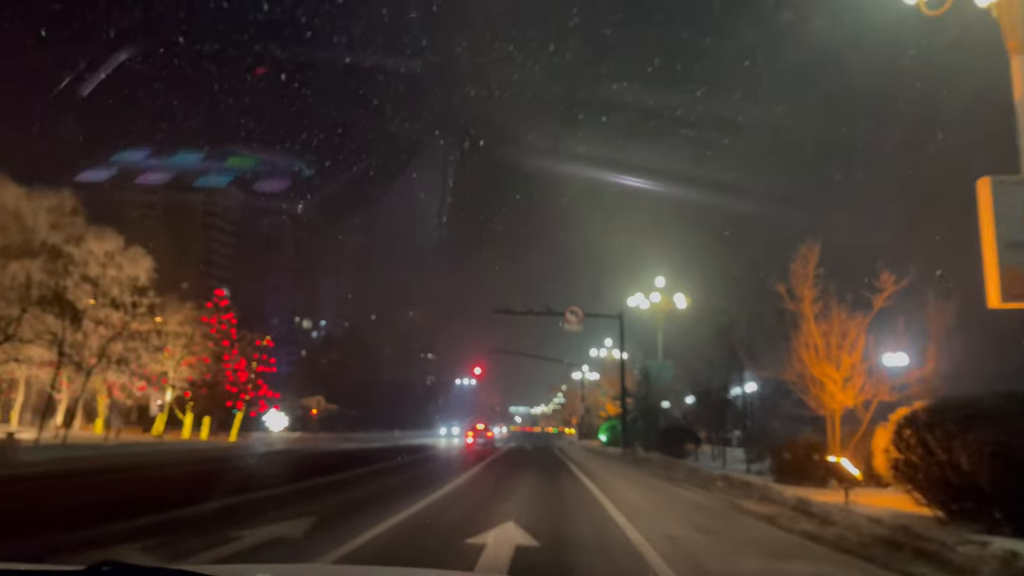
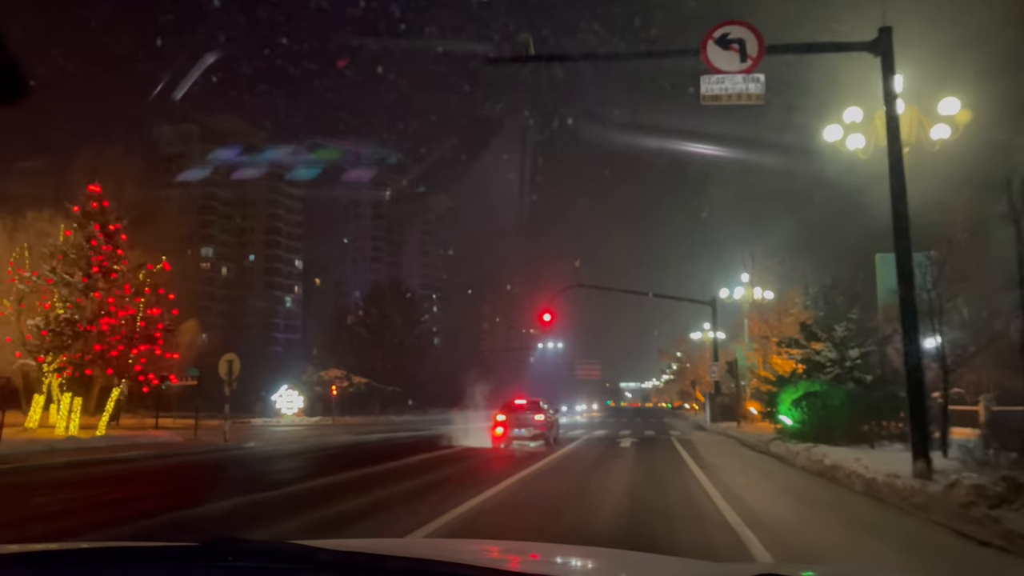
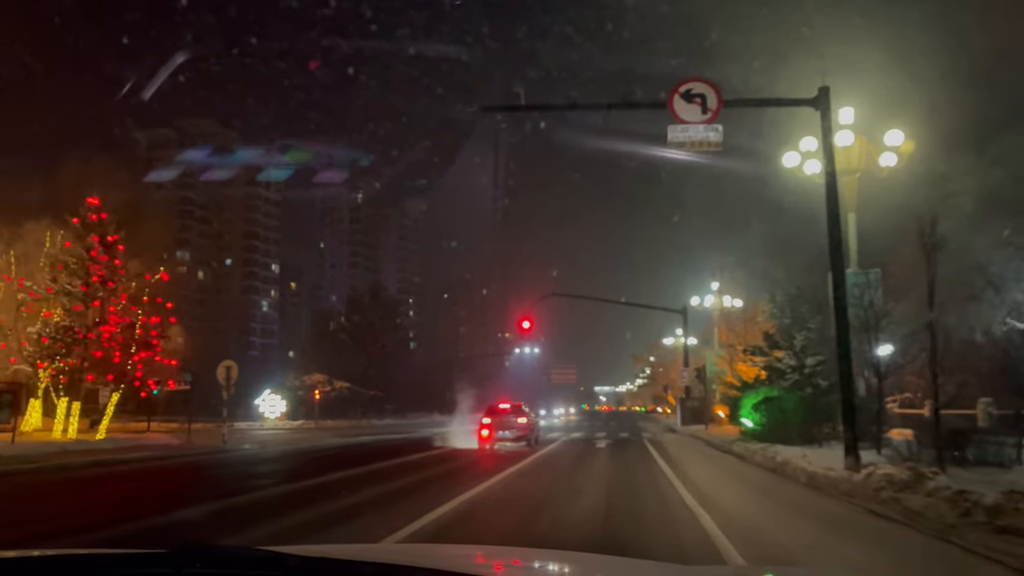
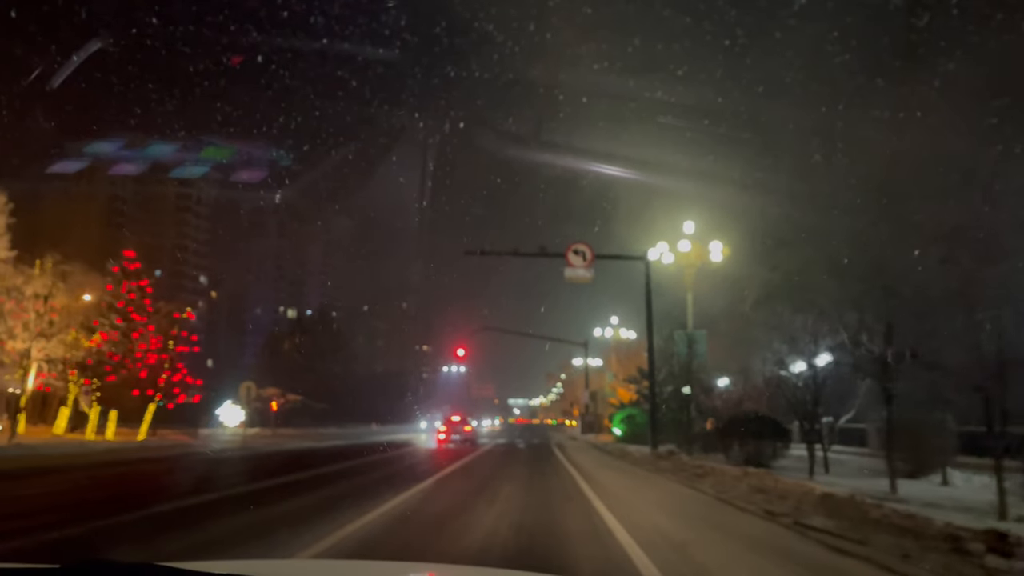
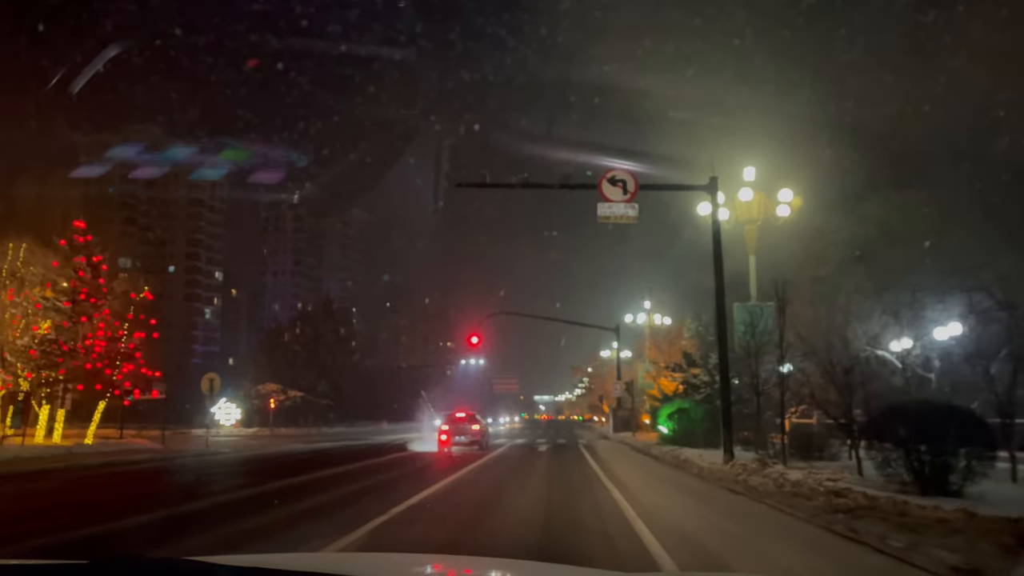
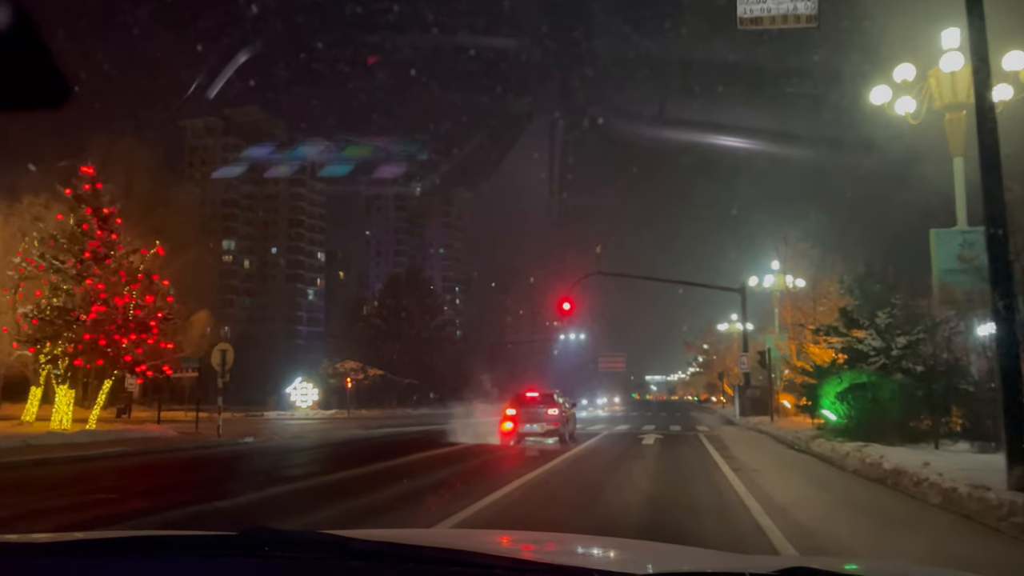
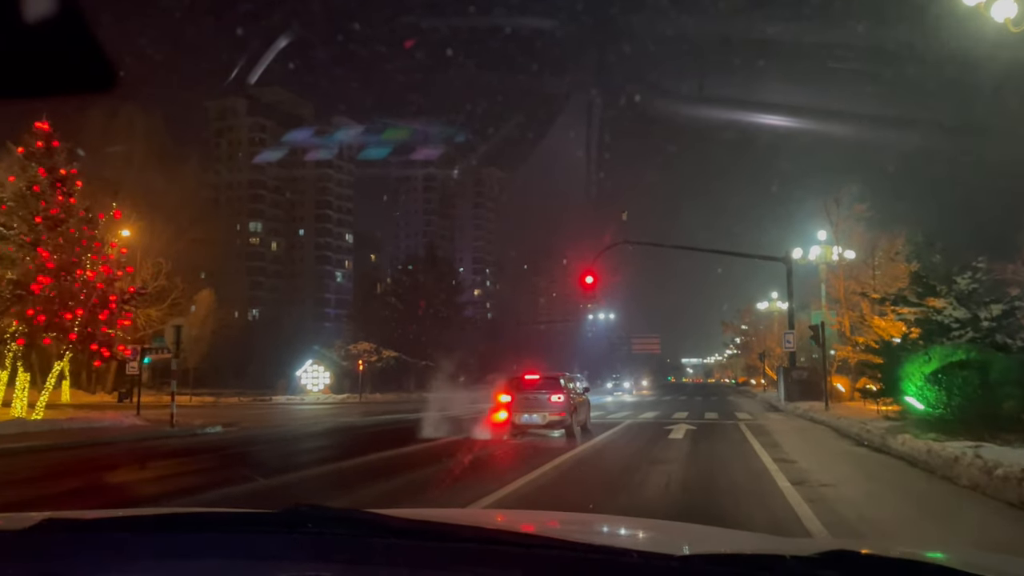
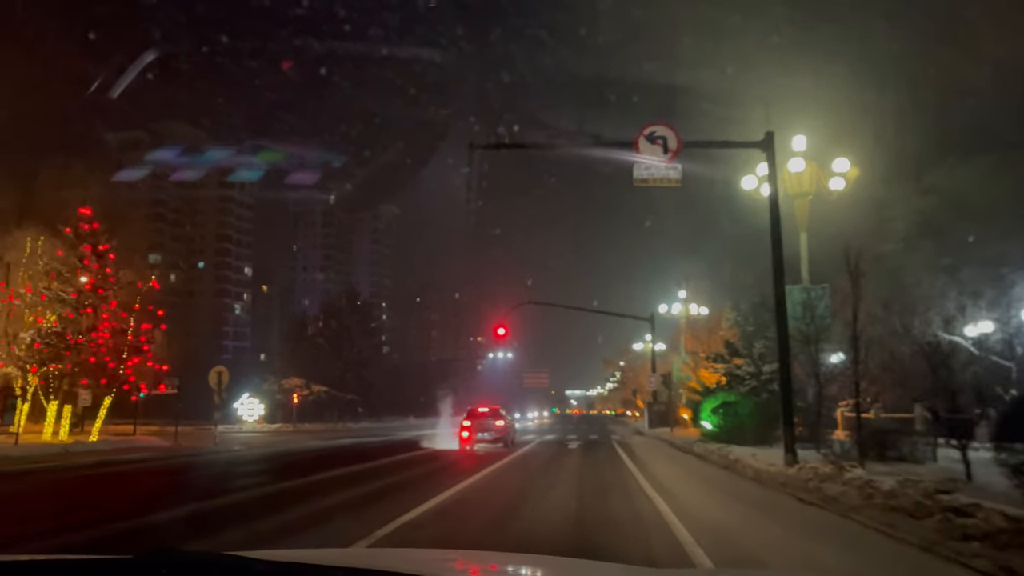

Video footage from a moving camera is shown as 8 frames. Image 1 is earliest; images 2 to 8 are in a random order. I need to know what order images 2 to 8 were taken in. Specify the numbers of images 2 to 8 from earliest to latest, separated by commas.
4, 5, 8, 3, 2, 6, 7
